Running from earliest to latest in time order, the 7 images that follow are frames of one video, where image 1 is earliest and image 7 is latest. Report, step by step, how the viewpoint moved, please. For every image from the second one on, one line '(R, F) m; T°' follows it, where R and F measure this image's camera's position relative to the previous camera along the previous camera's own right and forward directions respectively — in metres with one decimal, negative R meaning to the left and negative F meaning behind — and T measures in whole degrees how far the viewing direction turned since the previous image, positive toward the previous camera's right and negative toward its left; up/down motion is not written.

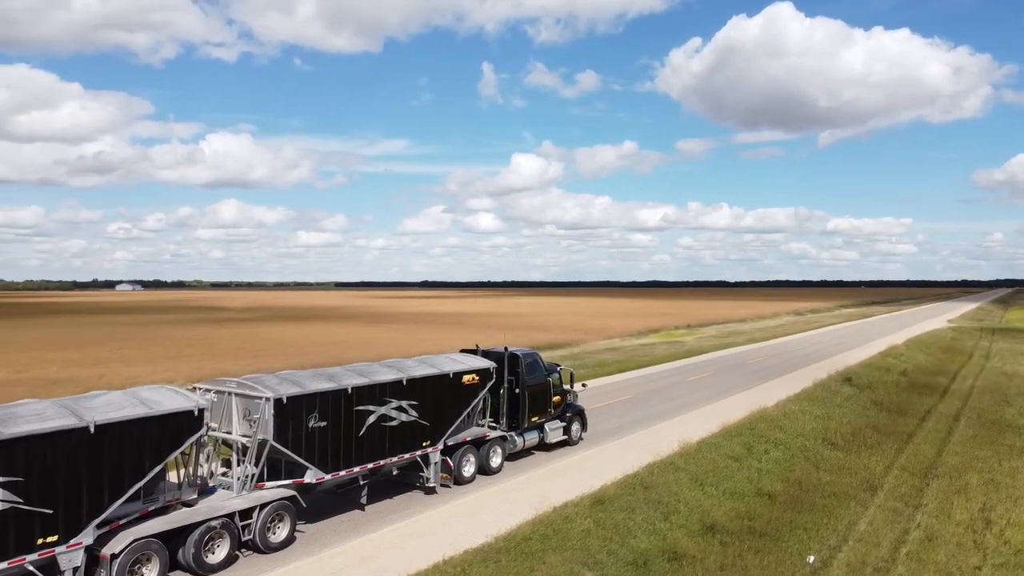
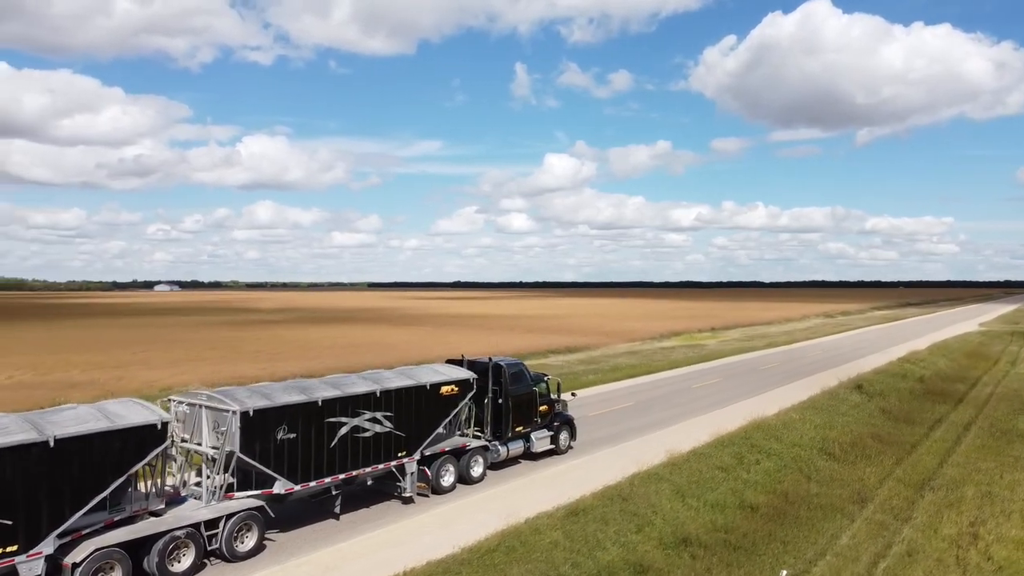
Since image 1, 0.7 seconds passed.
(+0.9, -0.1) m; -2°
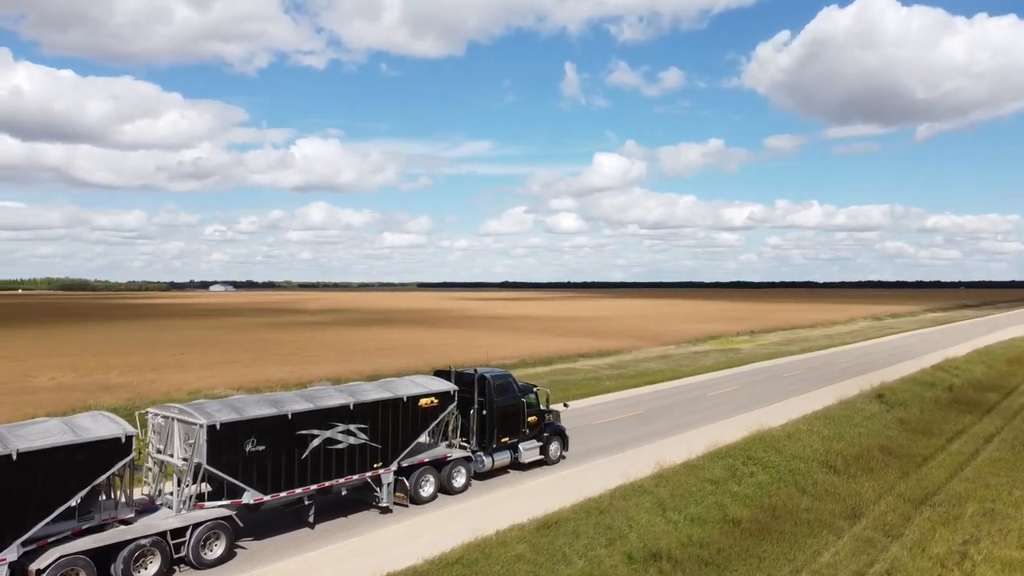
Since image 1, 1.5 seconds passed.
(+1.2, -0.2) m; -3°
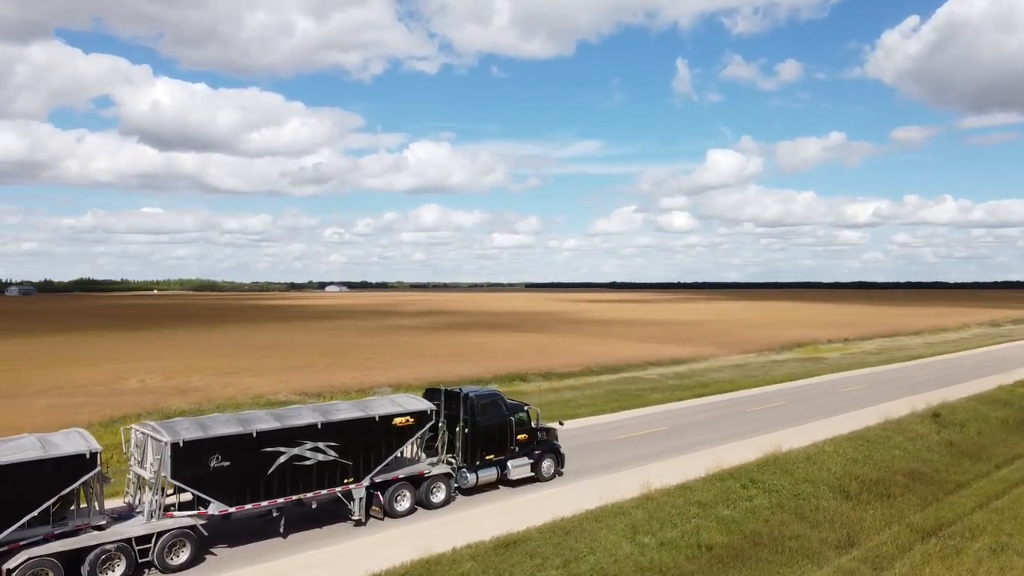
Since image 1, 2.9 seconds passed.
(+2.5, -0.3) m; -8°
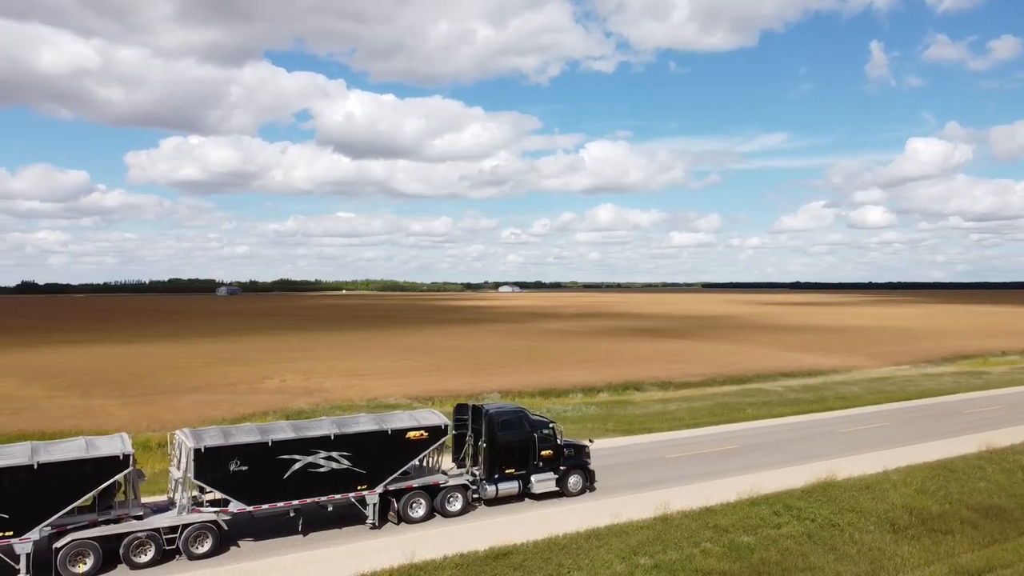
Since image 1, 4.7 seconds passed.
(+3.2, -0.5) m; -12°
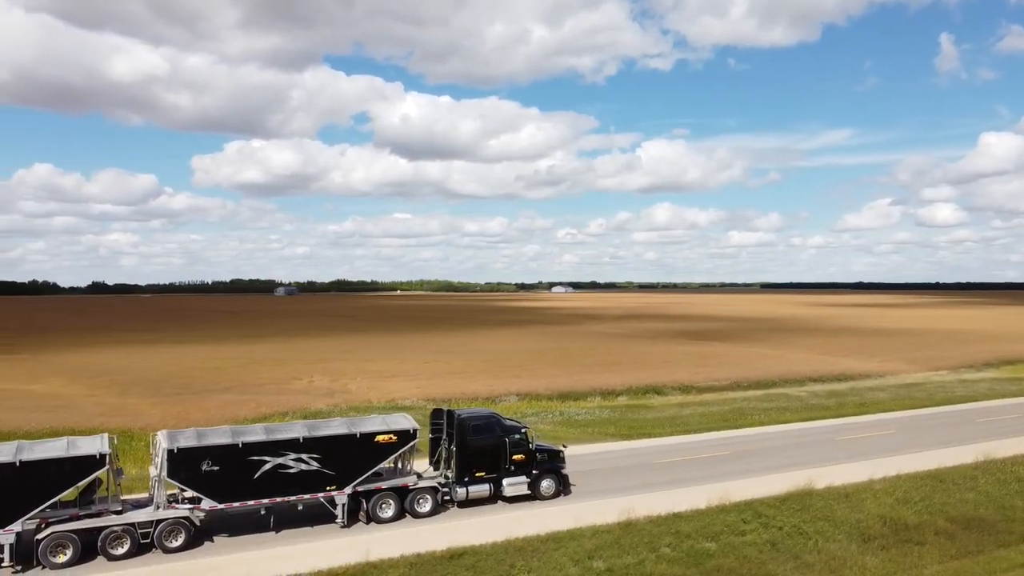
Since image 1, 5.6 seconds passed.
(+1.9, -0.5) m; -4°
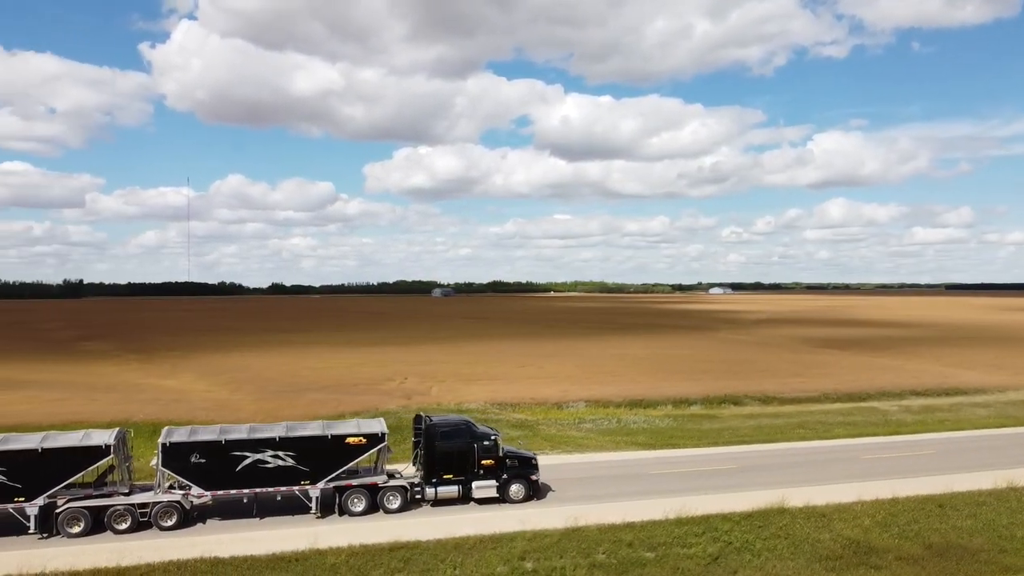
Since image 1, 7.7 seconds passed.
(+4.5, -0.9) m; -11°
